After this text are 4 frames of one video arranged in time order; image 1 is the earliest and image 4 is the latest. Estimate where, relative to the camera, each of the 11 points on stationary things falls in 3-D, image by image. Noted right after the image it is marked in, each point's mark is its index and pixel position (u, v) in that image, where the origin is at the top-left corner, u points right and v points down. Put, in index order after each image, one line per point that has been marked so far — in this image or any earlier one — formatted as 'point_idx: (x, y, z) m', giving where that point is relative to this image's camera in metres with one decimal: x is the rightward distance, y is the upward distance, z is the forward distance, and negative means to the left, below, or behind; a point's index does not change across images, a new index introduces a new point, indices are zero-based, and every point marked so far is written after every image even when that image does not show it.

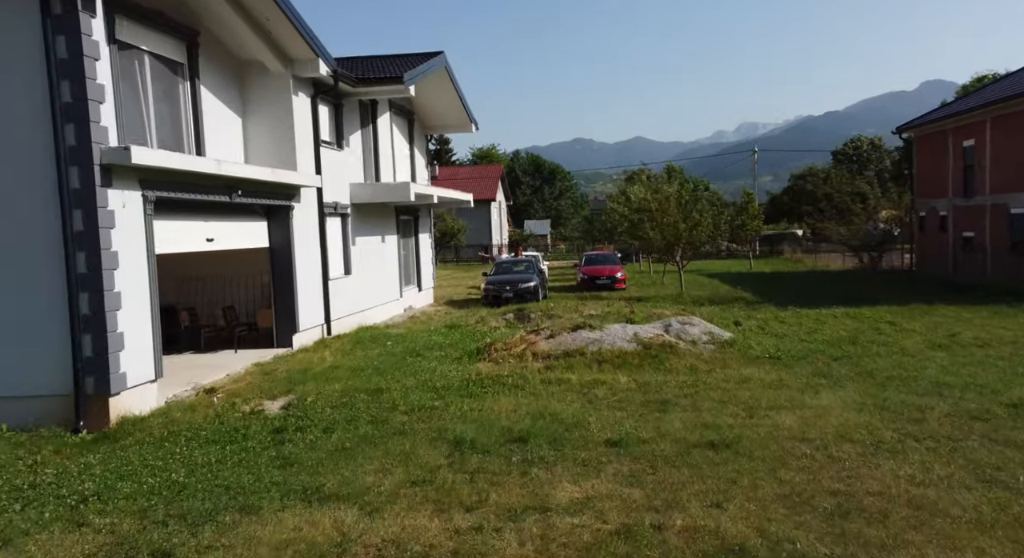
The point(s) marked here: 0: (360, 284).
0: (-3.2, -0.1, +15.1) m
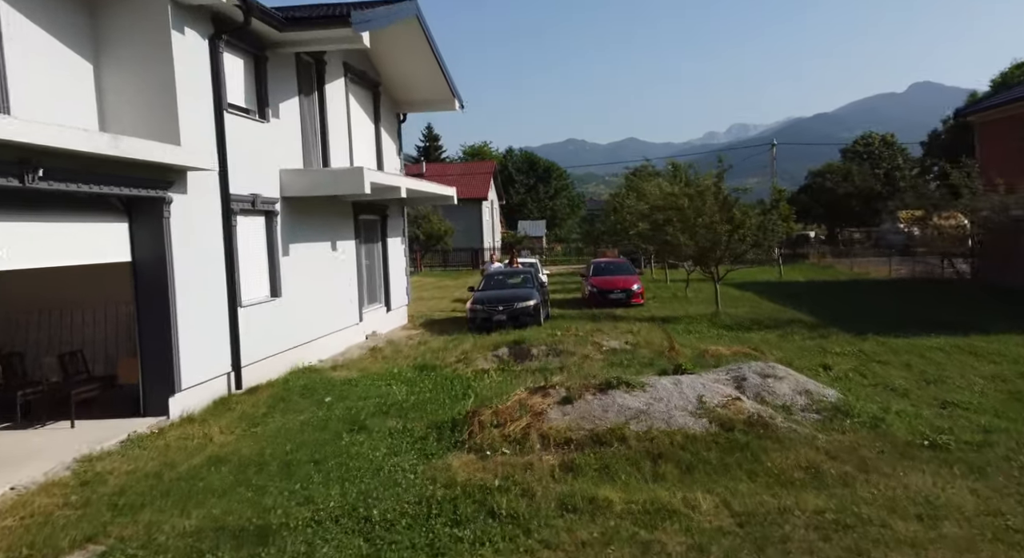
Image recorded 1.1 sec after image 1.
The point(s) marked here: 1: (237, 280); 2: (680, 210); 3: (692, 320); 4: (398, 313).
0: (-3.3, -0.5, +10.9) m
1: (-3.5, 0.0, +9.2) m
2: (+3.8, +1.6, +16.4) m
3: (+3.9, -0.9, +15.9) m
4: (-2.6, -0.8, +16.4) m
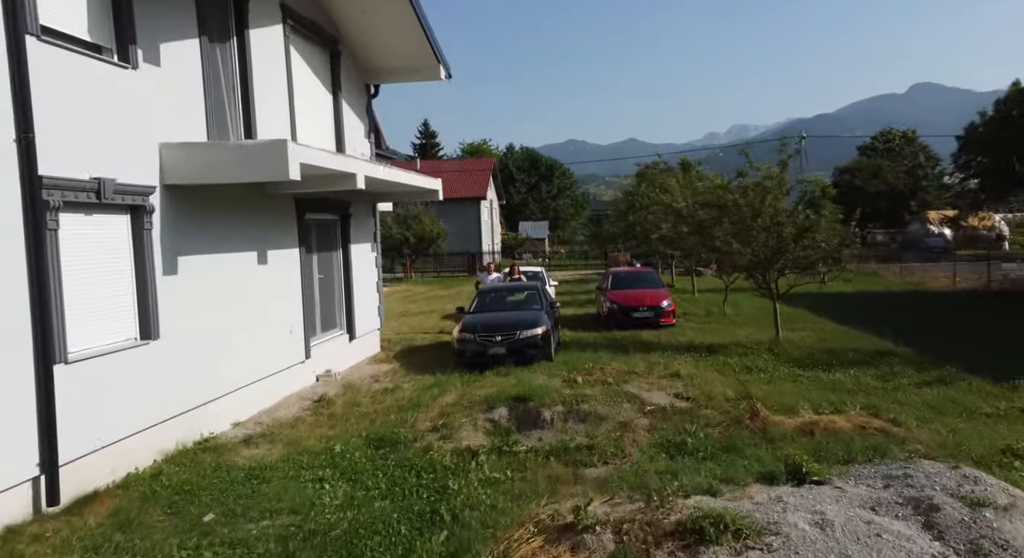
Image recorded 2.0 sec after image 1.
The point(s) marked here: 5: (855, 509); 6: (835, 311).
0: (-3.2, -0.8, +7.2) m
1: (-3.5, -0.3, +5.5) m
2: (+3.8, +1.3, +12.7) m
3: (+3.9, -1.2, +12.3) m
4: (-2.6, -1.1, +12.8) m
5: (+2.2, -1.4, +4.6) m
6: (+7.3, -0.7, +16.3) m
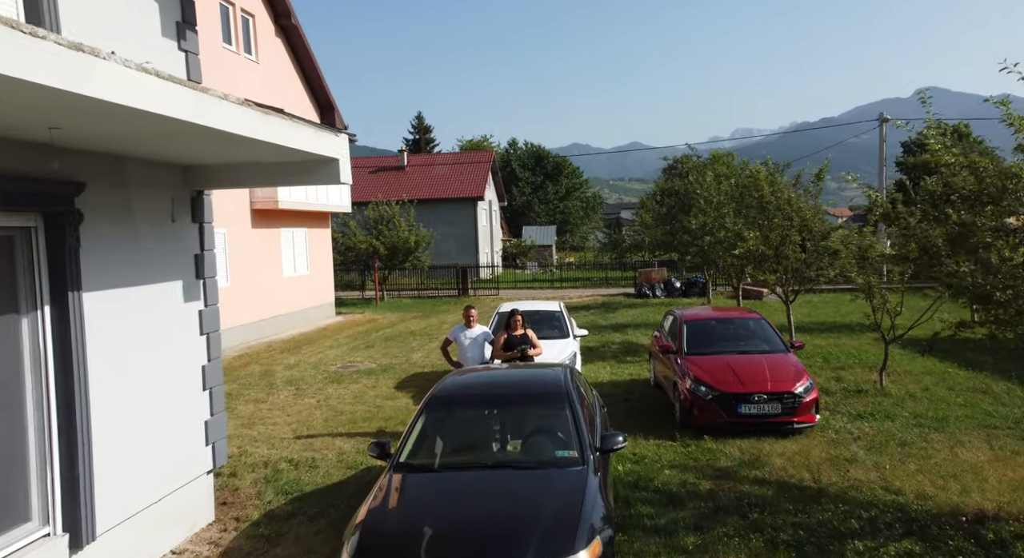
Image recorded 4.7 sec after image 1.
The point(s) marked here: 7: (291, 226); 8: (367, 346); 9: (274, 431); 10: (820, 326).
0: (-3.3, -1.4, -0.3) m
1: (-3.5, -0.9, -2.1) m
2: (+3.8, +0.6, +5.1) m
3: (+3.9, -1.9, +4.6) m
4: (-2.6, -1.8, +5.2) m
5: (+2.1, -2.1, -3.0) m
6: (+7.2, -1.4, +8.7) m
7: (-5.8, +1.4, +19.0) m
8: (-3.3, -1.5, +16.4) m
9: (-3.0, -1.9, +9.3) m
10: (+7.2, -1.1, +17.1) m
